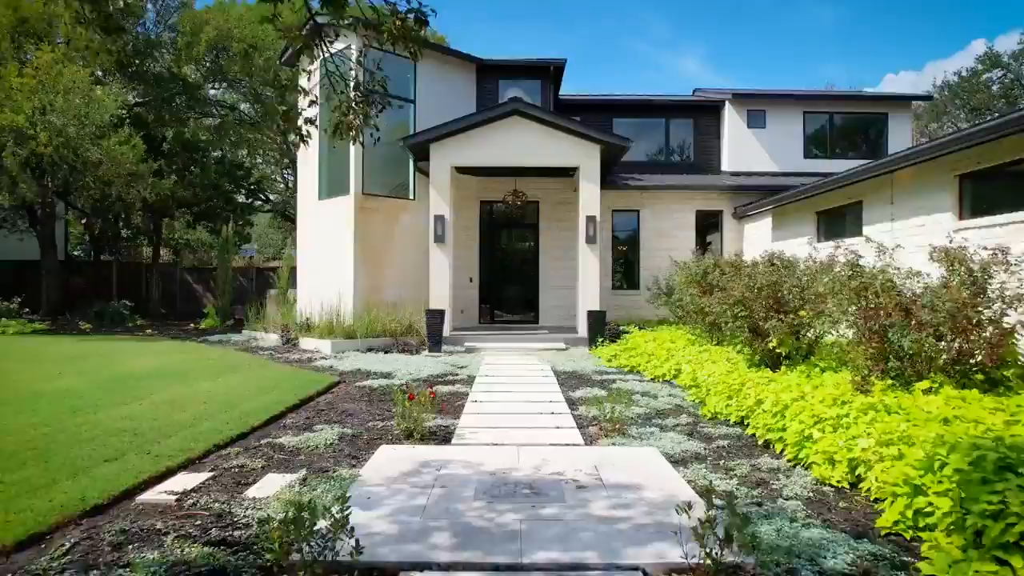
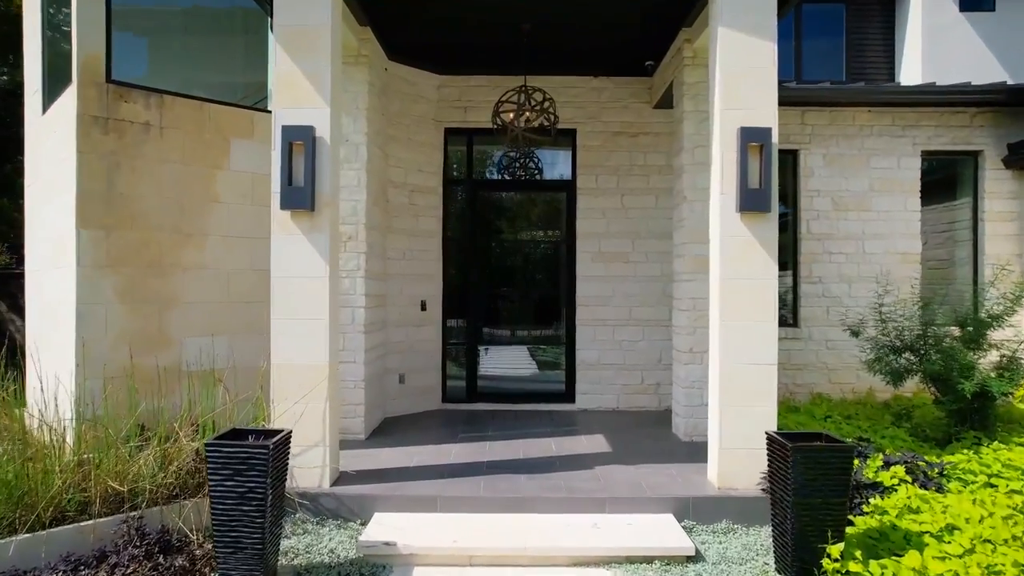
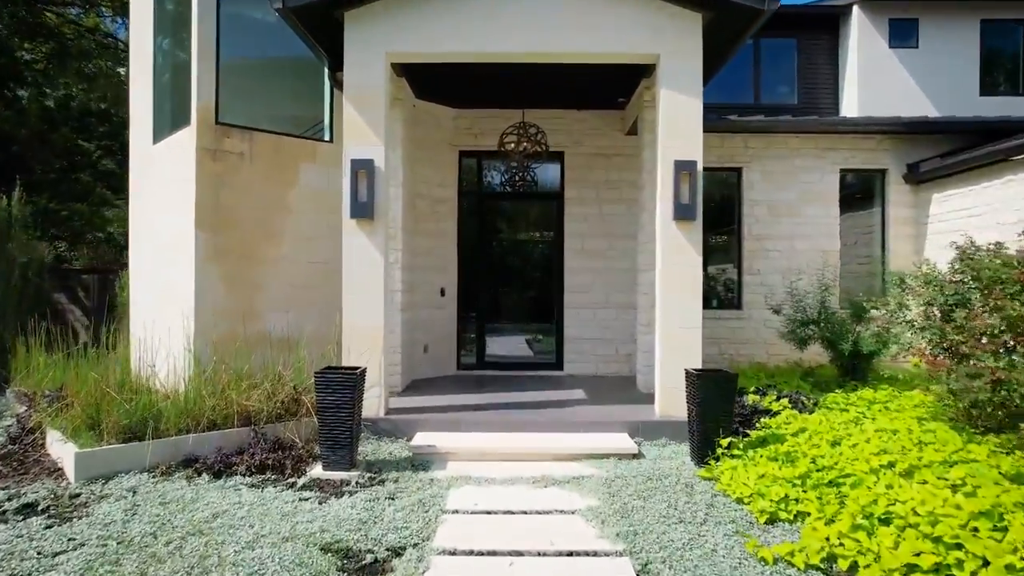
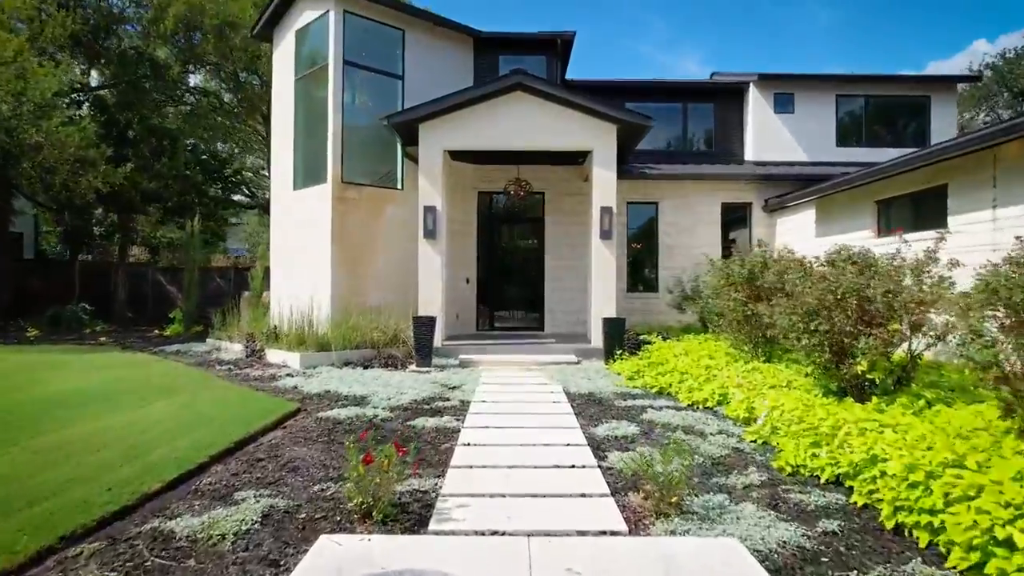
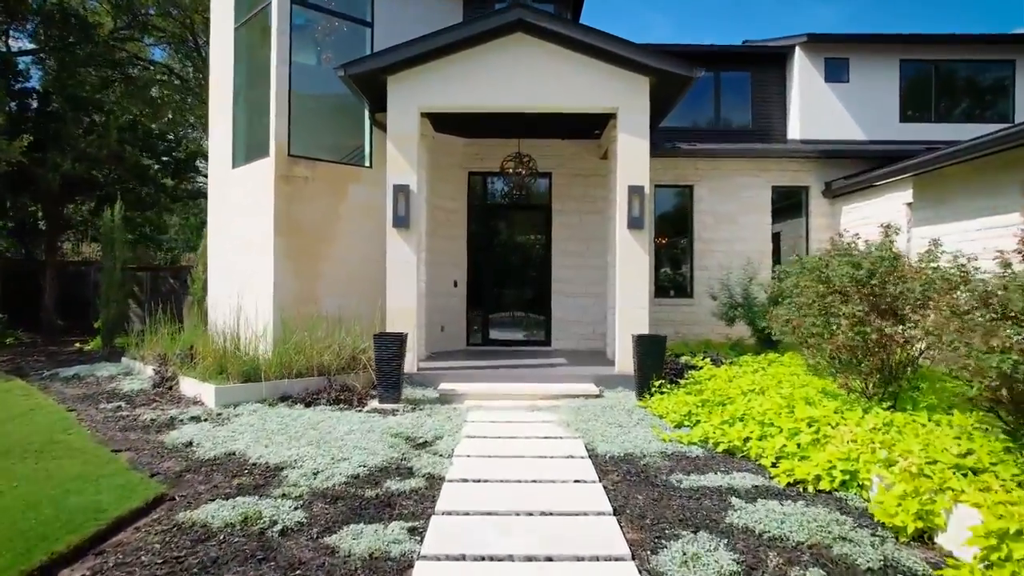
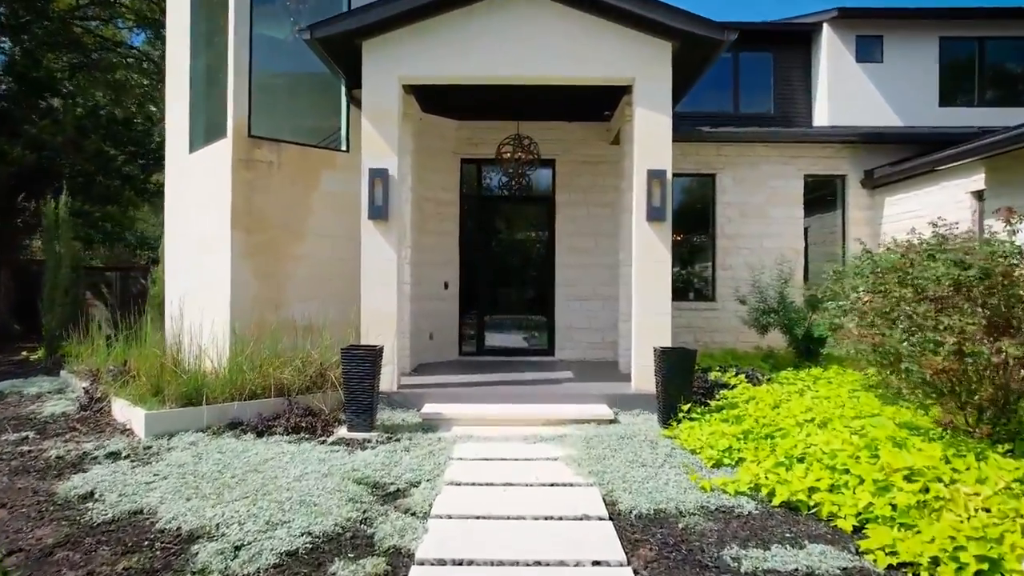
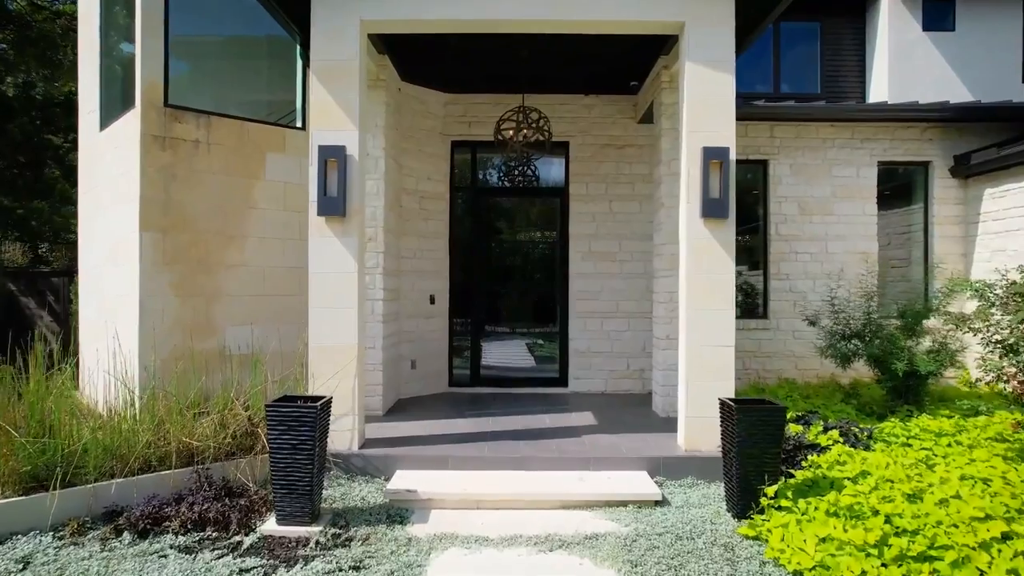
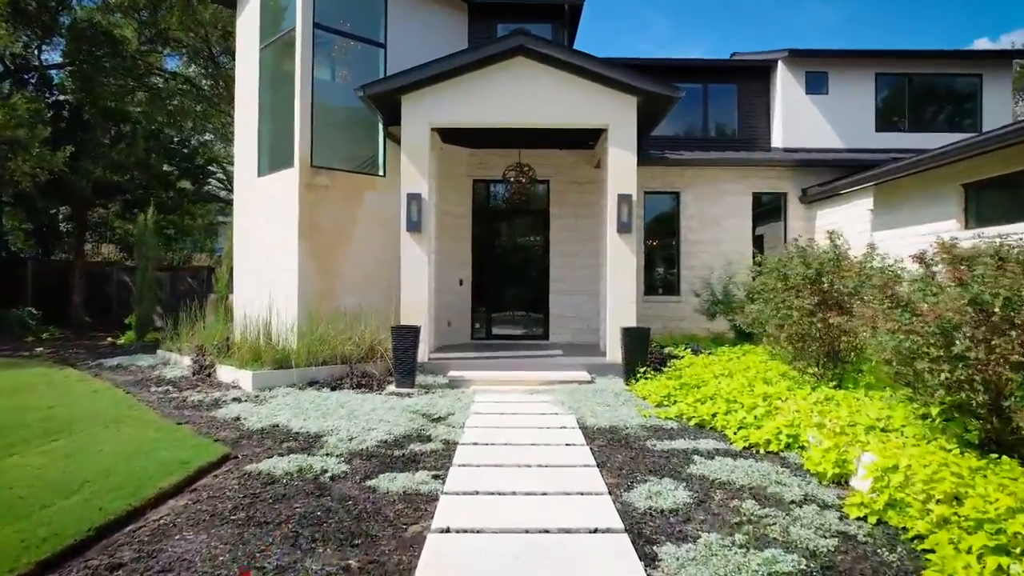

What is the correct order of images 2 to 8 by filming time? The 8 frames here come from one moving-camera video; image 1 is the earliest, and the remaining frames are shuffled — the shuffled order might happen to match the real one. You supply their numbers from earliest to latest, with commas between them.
4, 8, 5, 6, 3, 7, 2
